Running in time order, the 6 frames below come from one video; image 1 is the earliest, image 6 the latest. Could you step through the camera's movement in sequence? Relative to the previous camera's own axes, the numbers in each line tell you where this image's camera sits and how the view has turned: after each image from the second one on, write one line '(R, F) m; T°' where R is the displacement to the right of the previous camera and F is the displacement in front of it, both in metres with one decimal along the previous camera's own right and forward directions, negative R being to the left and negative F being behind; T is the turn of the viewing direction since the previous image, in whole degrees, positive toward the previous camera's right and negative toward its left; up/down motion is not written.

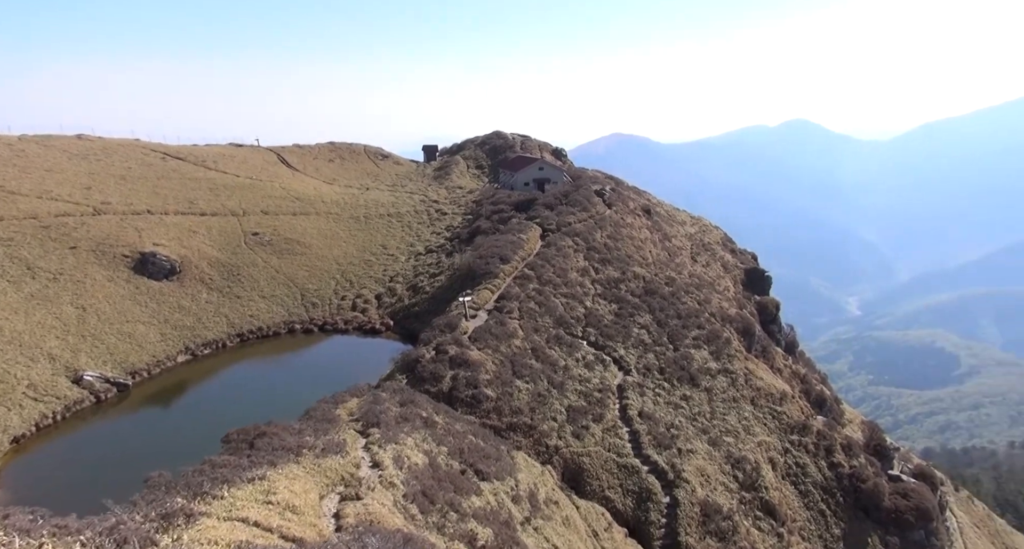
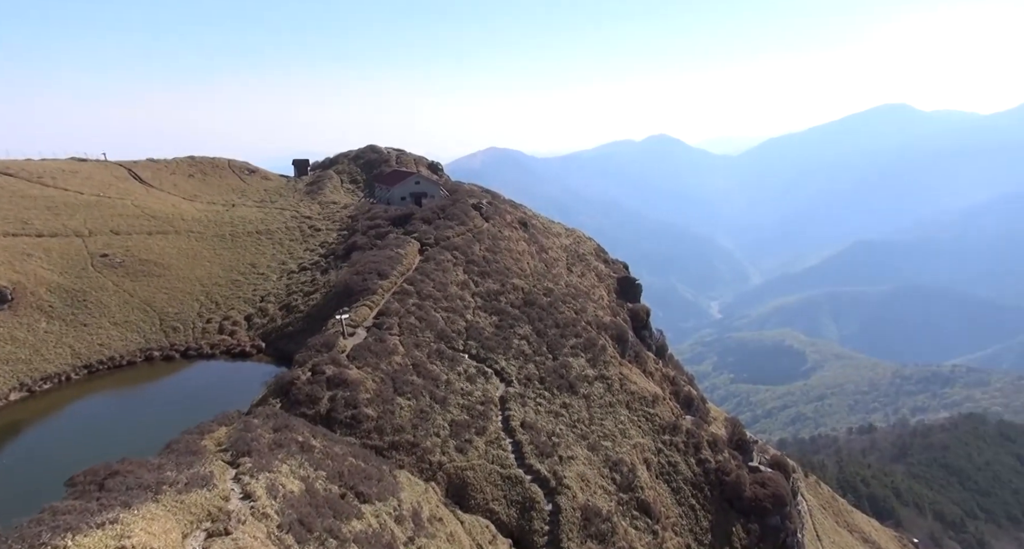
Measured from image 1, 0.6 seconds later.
(+0.3, +0.5) m; +8°
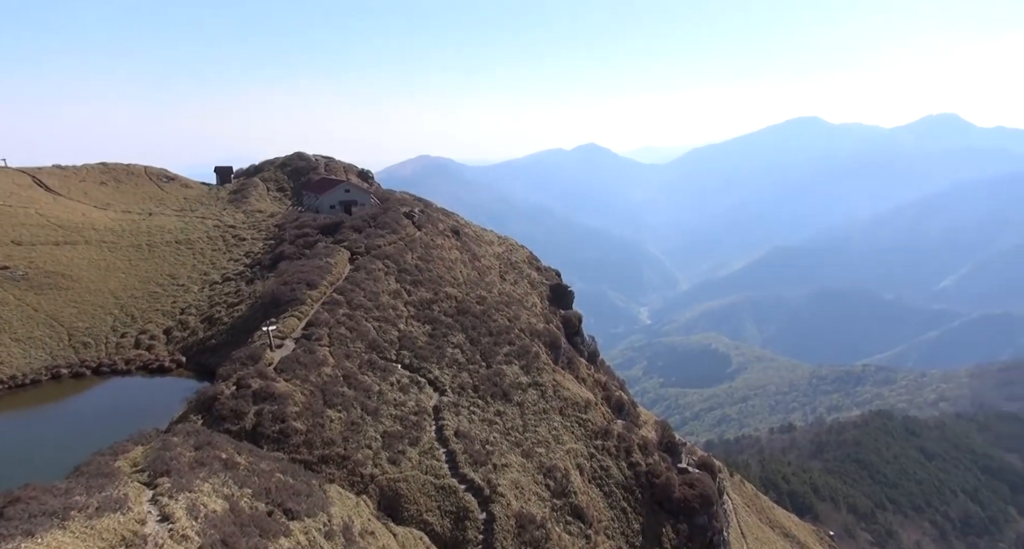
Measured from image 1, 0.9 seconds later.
(+0.2, +0.4) m; +5°
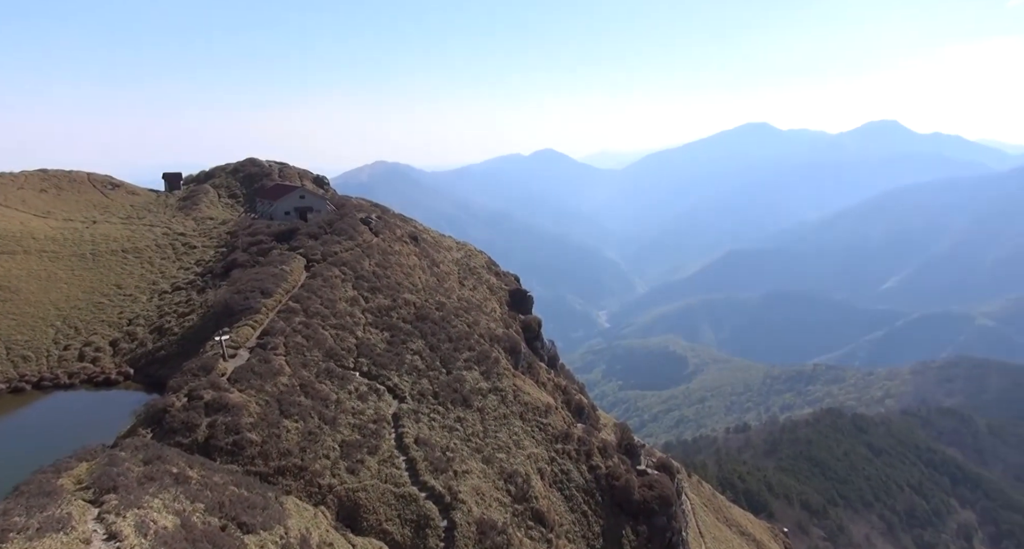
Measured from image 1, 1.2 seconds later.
(+0.1, +0.4) m; +3°
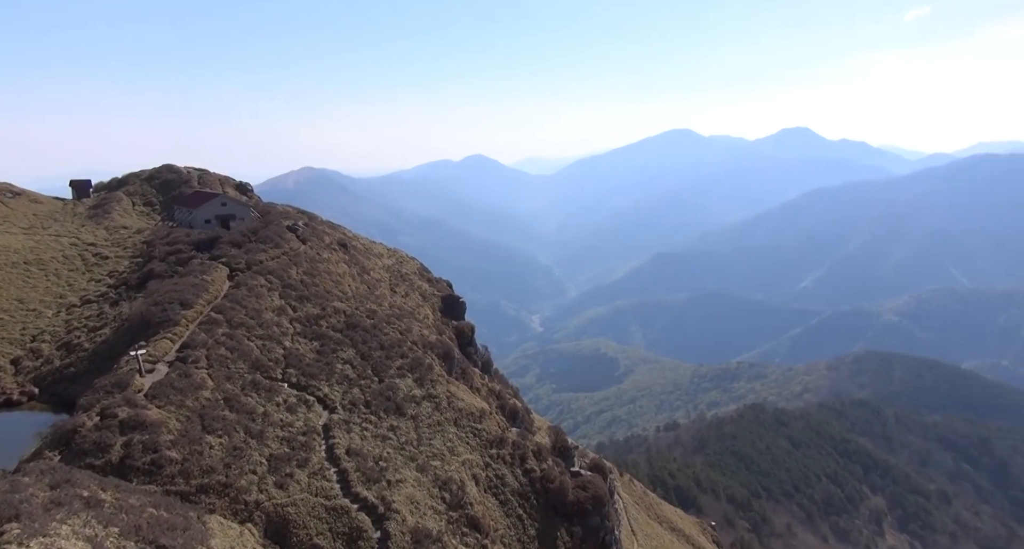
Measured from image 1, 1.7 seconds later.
(+0.3, +0.7) m; +5°
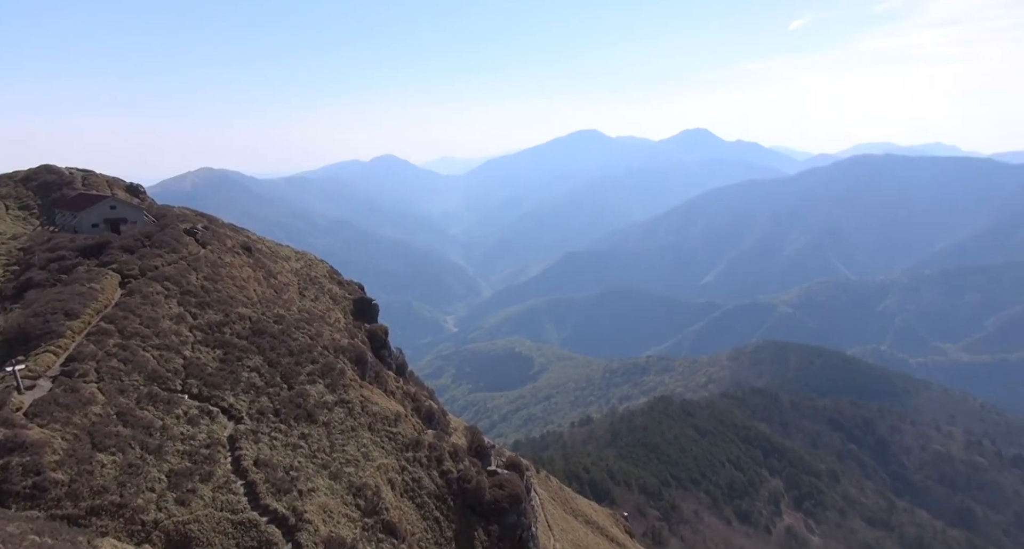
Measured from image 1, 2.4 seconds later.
(+0.4, +1.2) m; +6°
